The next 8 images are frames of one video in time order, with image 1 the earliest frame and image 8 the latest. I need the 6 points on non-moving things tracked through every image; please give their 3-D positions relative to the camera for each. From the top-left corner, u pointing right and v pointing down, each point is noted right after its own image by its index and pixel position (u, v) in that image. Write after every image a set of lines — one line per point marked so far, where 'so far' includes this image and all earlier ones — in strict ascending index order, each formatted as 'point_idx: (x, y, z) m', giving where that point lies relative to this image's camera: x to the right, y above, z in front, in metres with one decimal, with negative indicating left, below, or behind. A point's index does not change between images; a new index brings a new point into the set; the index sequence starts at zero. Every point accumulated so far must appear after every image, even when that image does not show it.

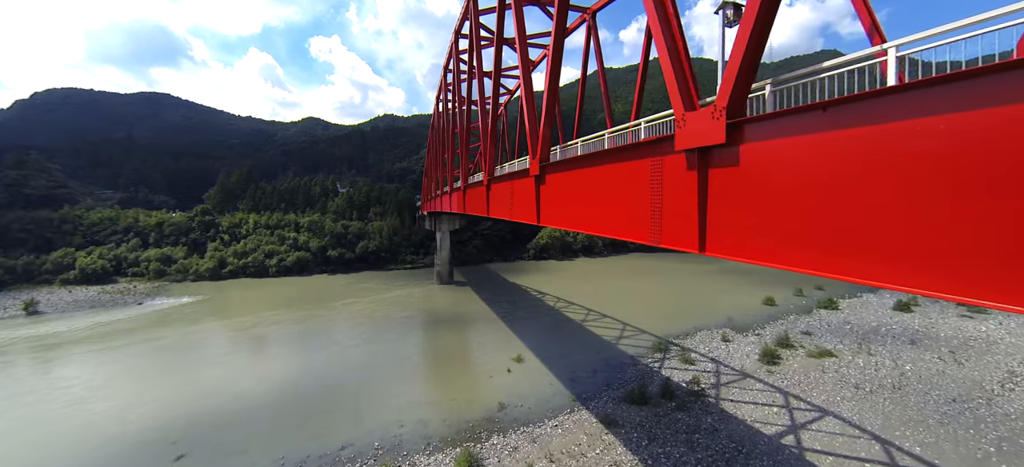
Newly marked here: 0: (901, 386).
0: (+12.1, -4.7, +13.2) m
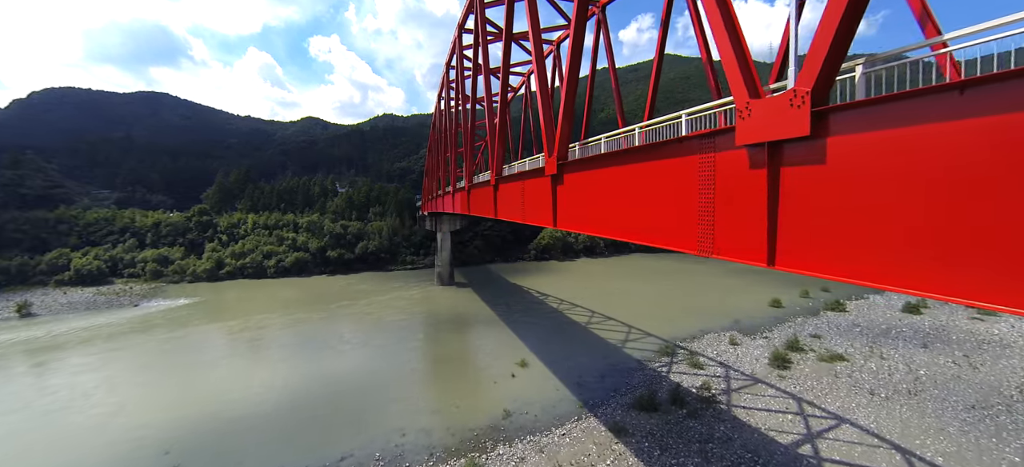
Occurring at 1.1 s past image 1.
0: (+12.2, -4.7, +12.9) m
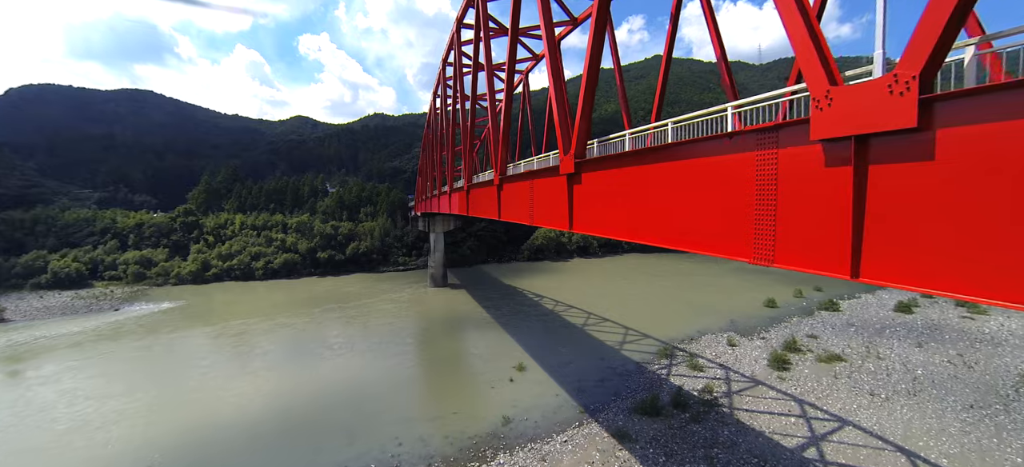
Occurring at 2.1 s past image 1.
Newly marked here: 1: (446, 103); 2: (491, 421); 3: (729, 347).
0: (+12.2, -4.7, +12.9) m
1: (-2.6, +5.4, +17.5) m
2: (-0.6, -5.1, +11.5) m
3: (+8.2, -4.3, +16.0) m
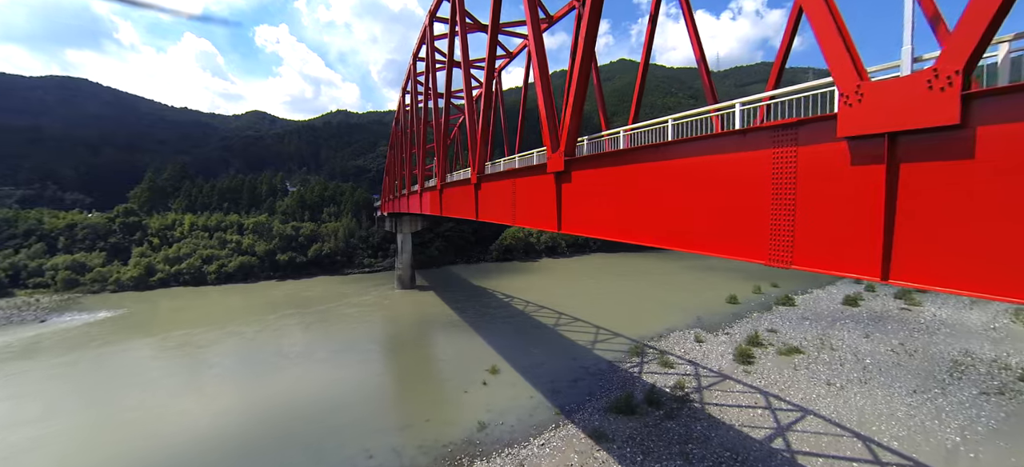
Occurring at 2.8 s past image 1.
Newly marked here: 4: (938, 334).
0: (+11.4, -4.7, +13.7) m
1: (-3.8, +5.4, +17.0) m
2: (-1.2, -5.1, +11.2) m
3: (+7.1, -4.2, +16.4) m
4: (+17.4, -4.1, +17.4) m
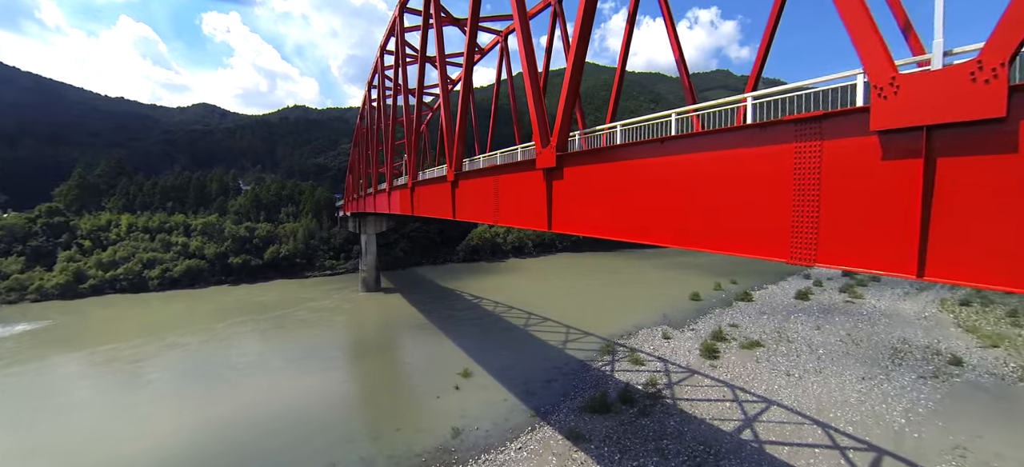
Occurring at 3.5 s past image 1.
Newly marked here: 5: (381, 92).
0: (+10.5, -4.6, +14.4) m
1: (-5.0, +5.3, +16.4) m
2: (-1.8, -5.1, +10.8) m
3: (+6.0, -4.2, +16.8) m
4: (+16.2, -4.0, +18.6) m
5: (-5.2, +5.6, +16.8) m
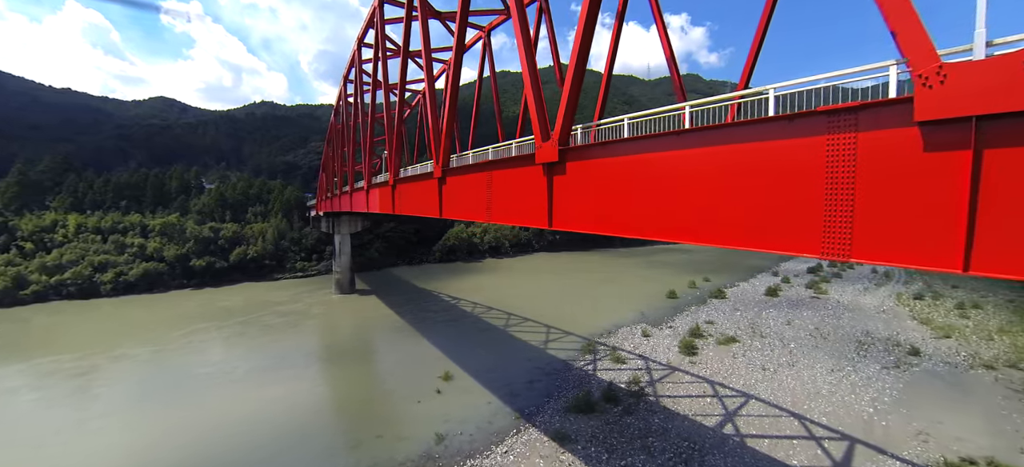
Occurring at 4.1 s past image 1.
0: (+9.9, -4.6, +14.9) m
1: (-5.7, +5.3, +15.9) m
2: (-2.2, -5.1, +10.5) m
3: (+5.2, -4.2, +16.9) m
4: (+15.3, -3.9, +19.5) m
5: (-6.0, +5.6, +16.2) m
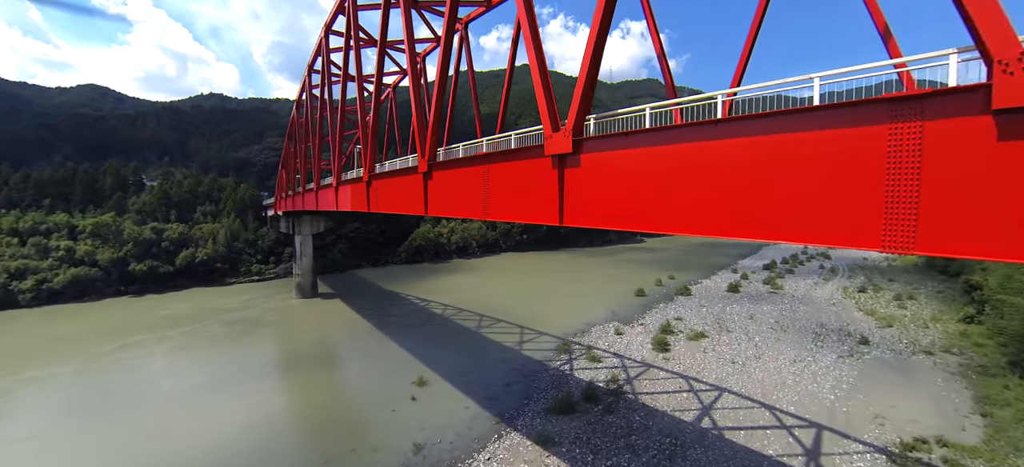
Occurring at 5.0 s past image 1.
0: (+9.0, -4.5, +15.5) m
1: (-6.7, +5.3, +15.0) m
2: (-2.6, -5.1, +10.0) m
3: (+4.2, -4.1, +17.1) m
4: (+14.0, -3.8, +20.5) m
5: (-7.0, +5.6, +15.3) m
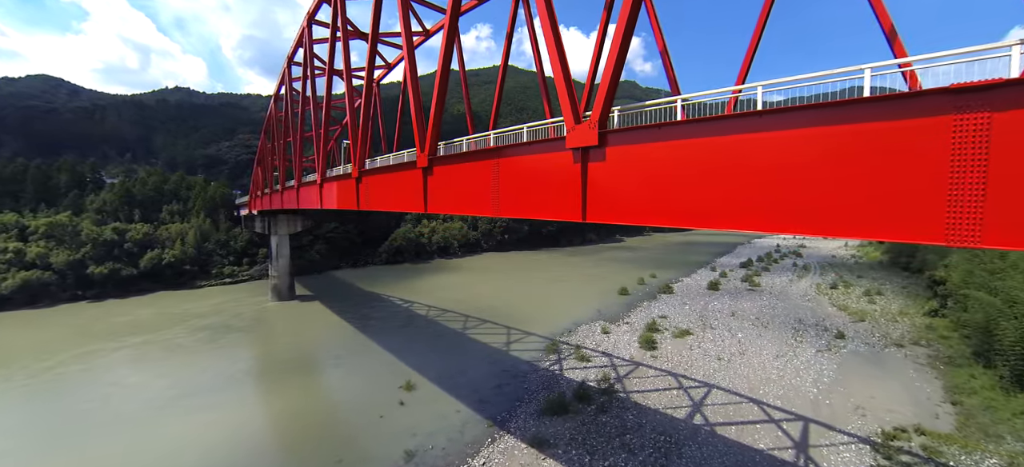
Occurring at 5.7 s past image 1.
0: (+8.6, -4.4, +15.8) m
1: (-7.1, +5.4, +14.4) m
2: (-2.7, -5.0, +9.6) m
3: (+3.7, -4.0, +17.1) m
4: (+13.2, -3.7, +21.1) m
5: (-7.4, +5.6, +14.7) m
